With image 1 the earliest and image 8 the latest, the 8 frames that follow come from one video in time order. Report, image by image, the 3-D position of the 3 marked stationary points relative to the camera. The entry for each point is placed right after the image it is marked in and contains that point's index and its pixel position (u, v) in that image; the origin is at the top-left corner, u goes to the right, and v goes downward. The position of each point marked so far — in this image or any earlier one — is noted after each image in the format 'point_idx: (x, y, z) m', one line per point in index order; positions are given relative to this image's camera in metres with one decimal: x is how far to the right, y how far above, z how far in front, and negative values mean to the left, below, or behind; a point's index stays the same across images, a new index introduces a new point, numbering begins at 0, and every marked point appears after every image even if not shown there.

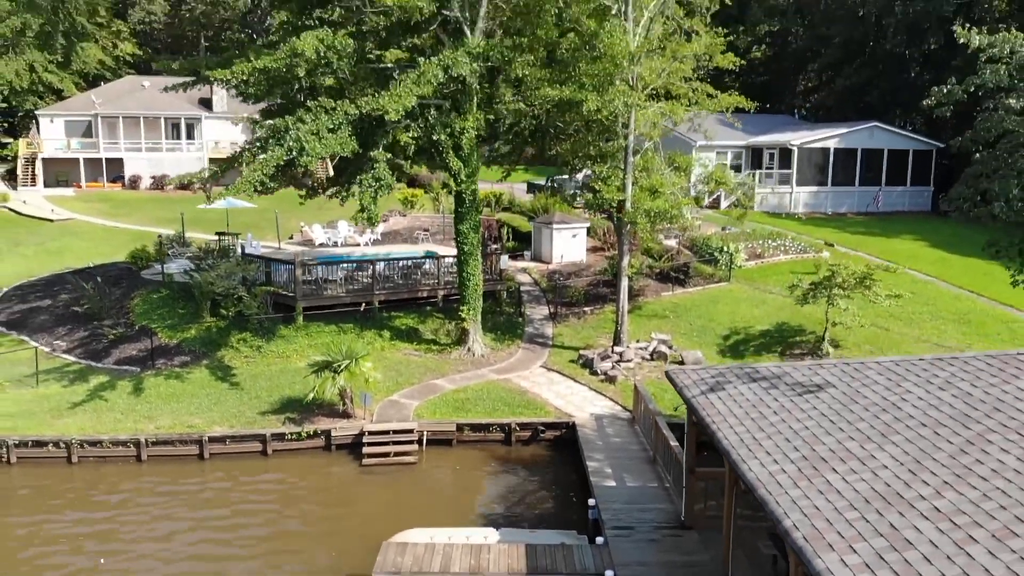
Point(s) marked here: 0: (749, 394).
0: (+2.7, -1.2, +9.3) m
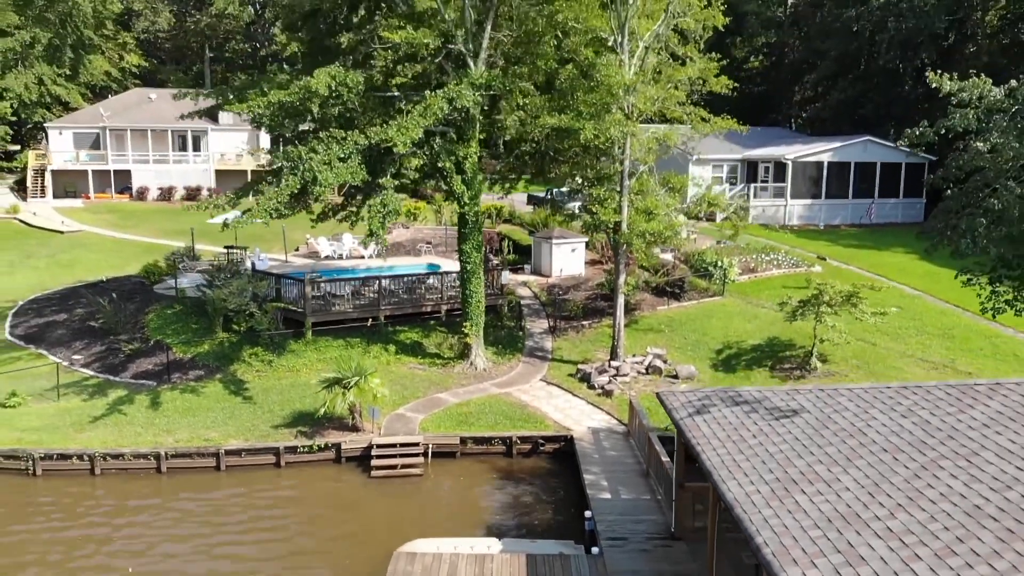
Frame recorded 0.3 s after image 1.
0: (+2.7, -1.6, +10.1) m
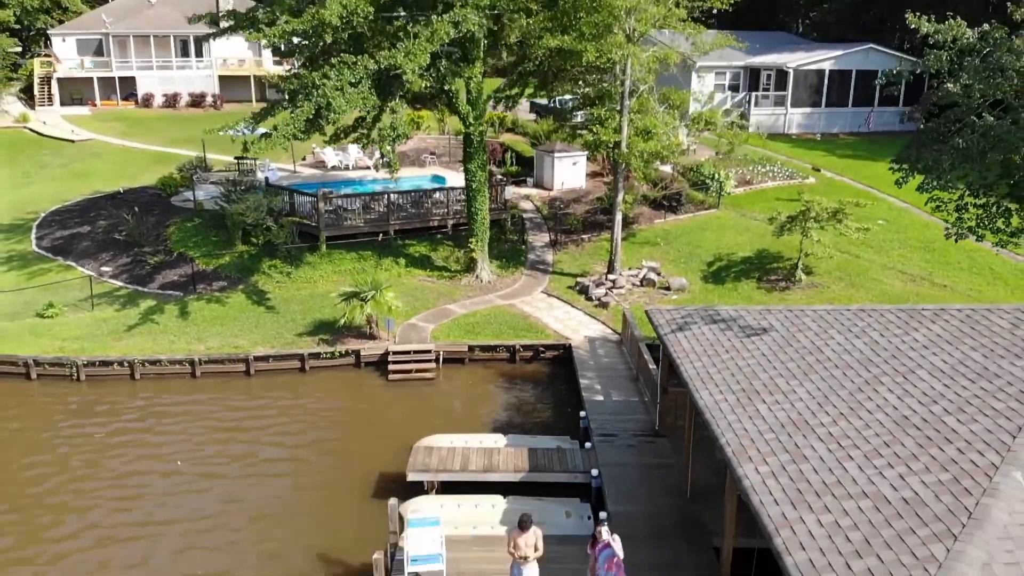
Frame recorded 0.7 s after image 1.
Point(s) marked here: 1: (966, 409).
0: (+2.8, -0.7, +11.5) m
1: (+4.7, -1.2, +8.3) m
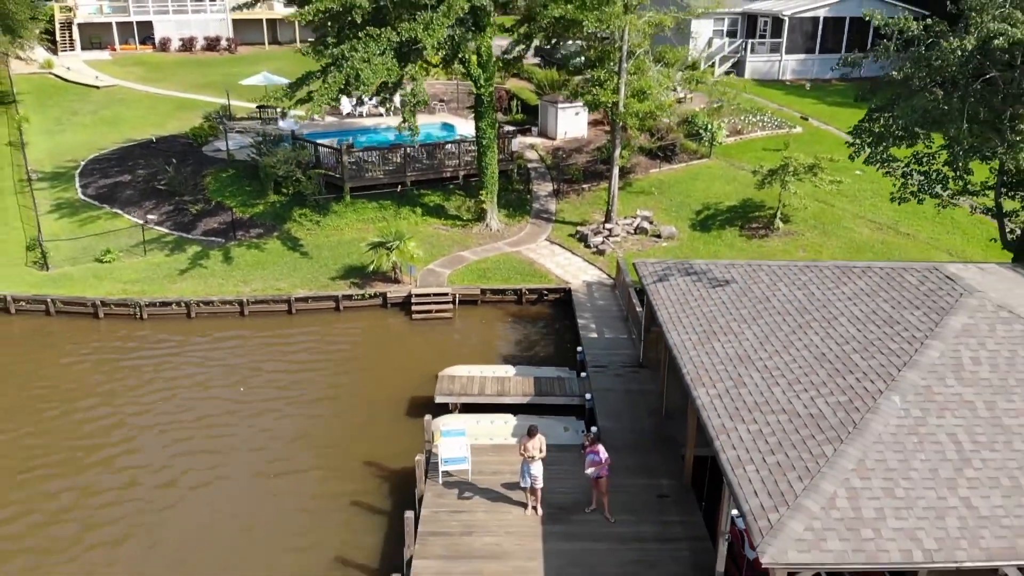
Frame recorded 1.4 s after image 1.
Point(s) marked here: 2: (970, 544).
0: (+3.0, 0.0, +14.1) m
1: (+4.8, -0.8, +10.9) m
2: (+4.7, -2.6, +8.3) m
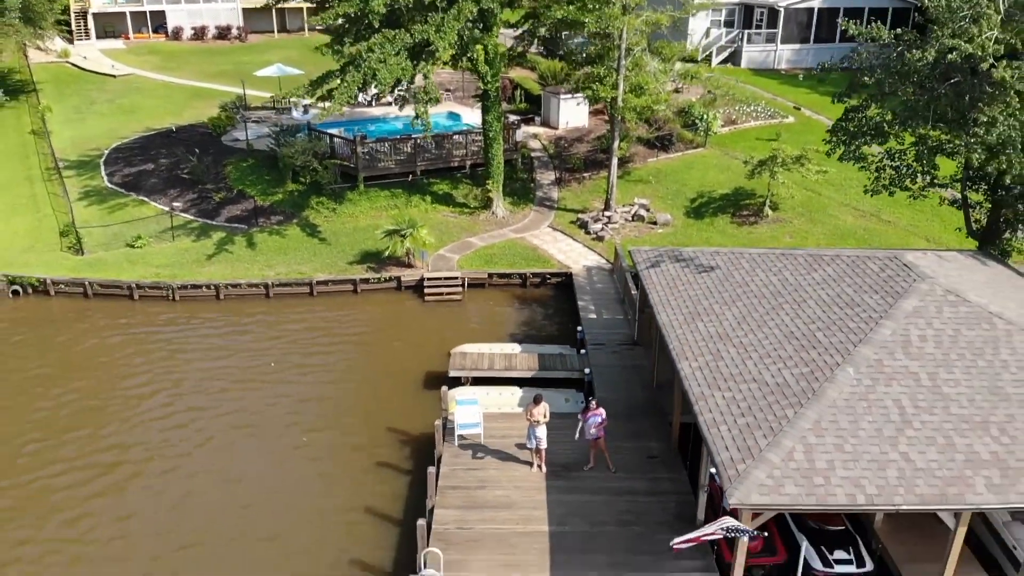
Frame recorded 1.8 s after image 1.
0: (+3.1, +0.3, +15.7) m
1: (+4.9, -0.6, +12.6) m
2: (+4.8, -2.5, +10.0) m
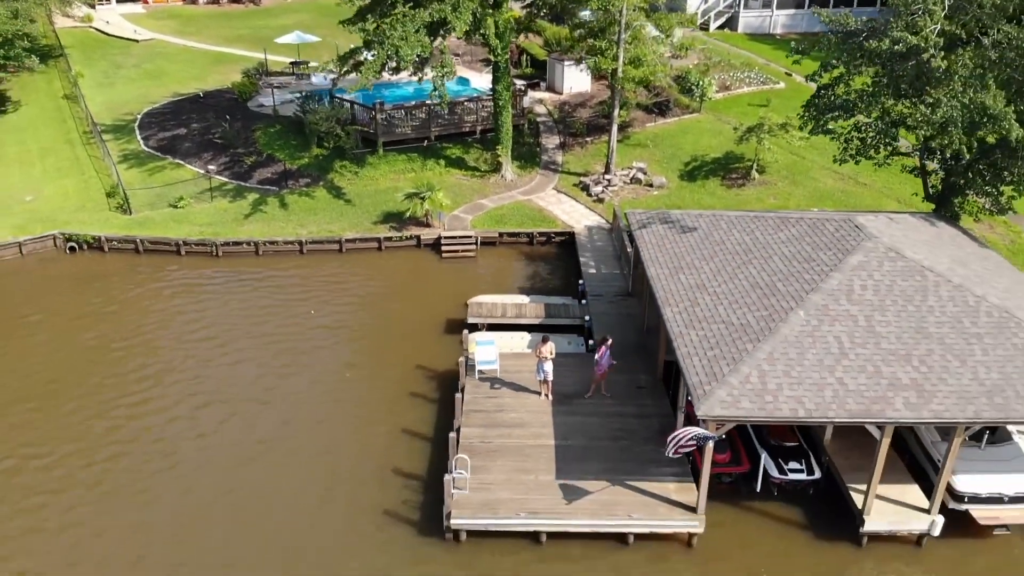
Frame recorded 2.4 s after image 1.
0: (+3.3, +1.3, +18.2) m
1: (+5.2, +0.2, +15.1) m
2: (+5.1, -1.8, +12.6) m
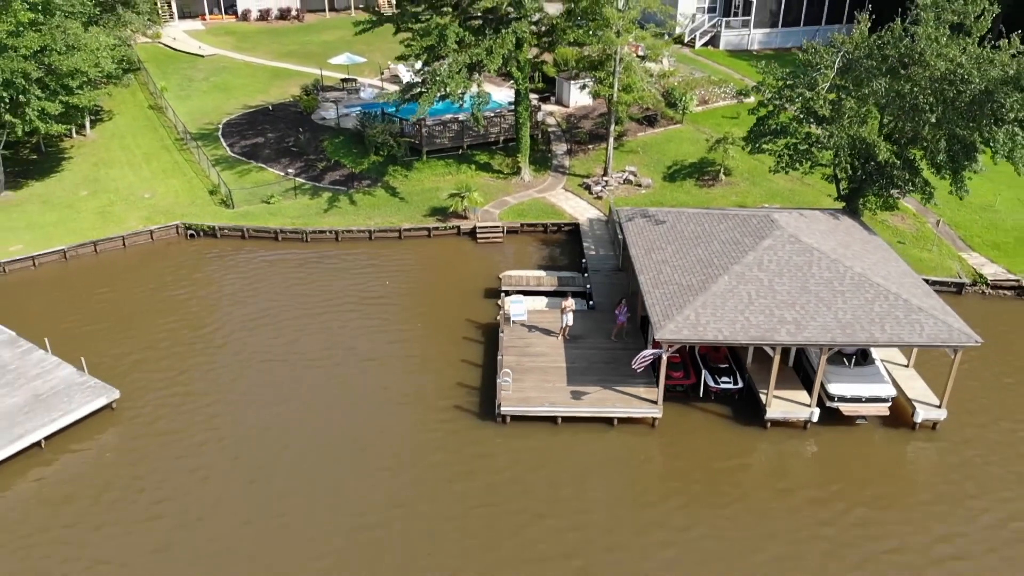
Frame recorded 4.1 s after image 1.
0: (+4.1, +2.1, +25.8) m
1: (+5.9, +0.9, +22.7) m
2: (+5.8, -1.1, +20.3) m
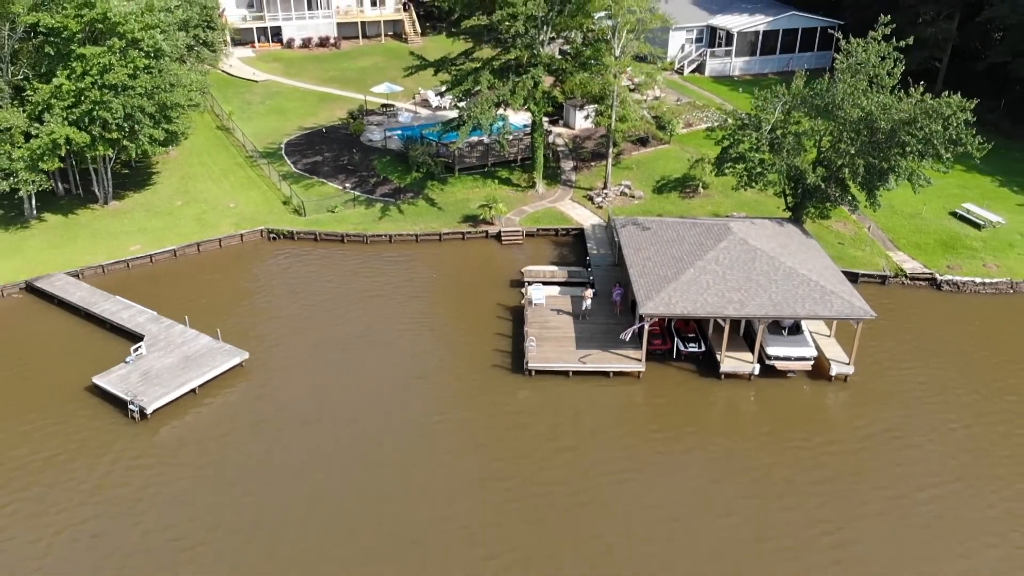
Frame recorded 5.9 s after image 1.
0: (+5.0, +2.5, +34.1) m
1: (+6.8, +1.3, +31.0) m
2: (+6.7, -0.7, +28.6) m
